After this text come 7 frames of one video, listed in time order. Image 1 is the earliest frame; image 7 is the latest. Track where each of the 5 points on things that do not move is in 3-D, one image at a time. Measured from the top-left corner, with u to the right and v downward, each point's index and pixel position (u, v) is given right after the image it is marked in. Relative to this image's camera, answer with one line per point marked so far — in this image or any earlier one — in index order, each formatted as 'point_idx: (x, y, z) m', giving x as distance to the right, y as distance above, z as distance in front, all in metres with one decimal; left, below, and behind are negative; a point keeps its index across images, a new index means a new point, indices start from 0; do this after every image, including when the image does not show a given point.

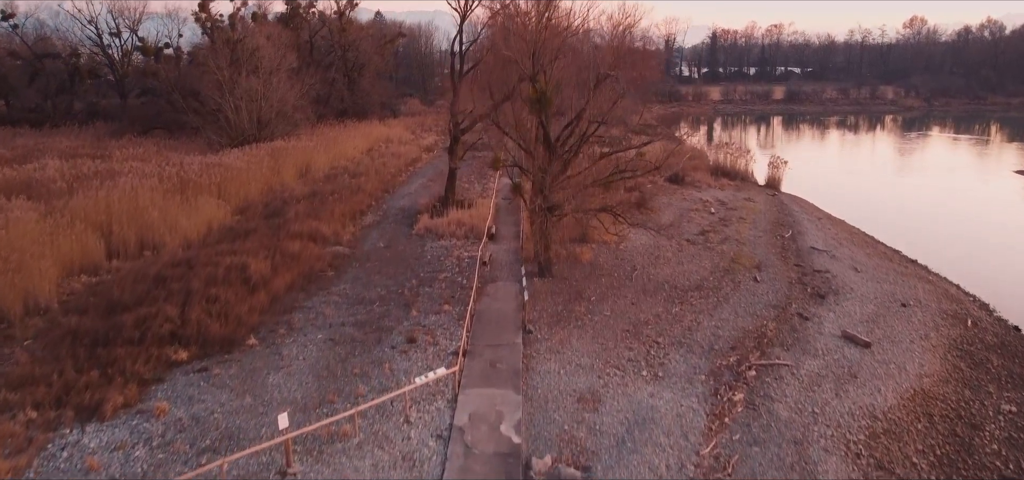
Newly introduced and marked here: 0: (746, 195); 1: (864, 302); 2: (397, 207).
0: (+5.0, +0.9, +13.6) m
1: (+4.3, -0.8, +7.6) m
2: (-2.2, +0.6, +12.2) m
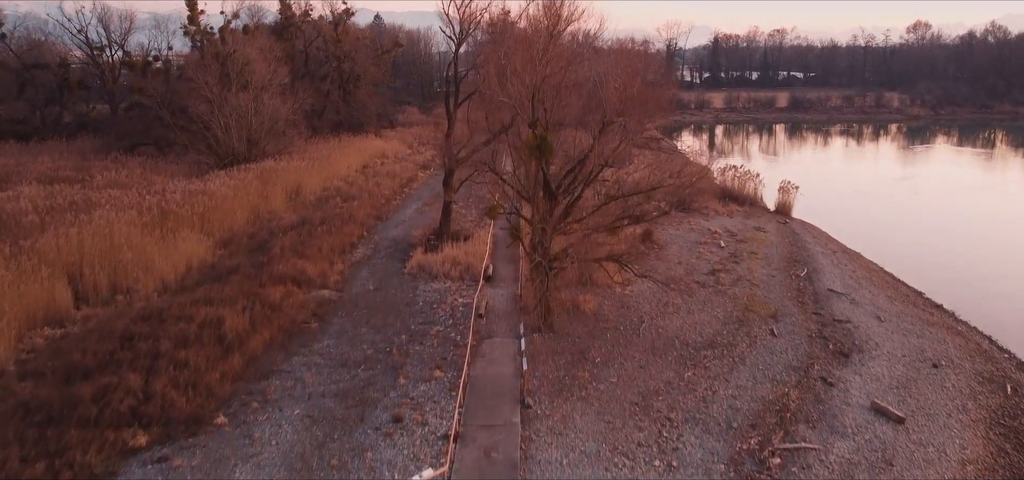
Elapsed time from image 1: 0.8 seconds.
0: (+5.0, +0.3, +13.0) m
1: (+4.2, -1.4, +7.0) m
2: (-2.2, 0.0, +11.6) m
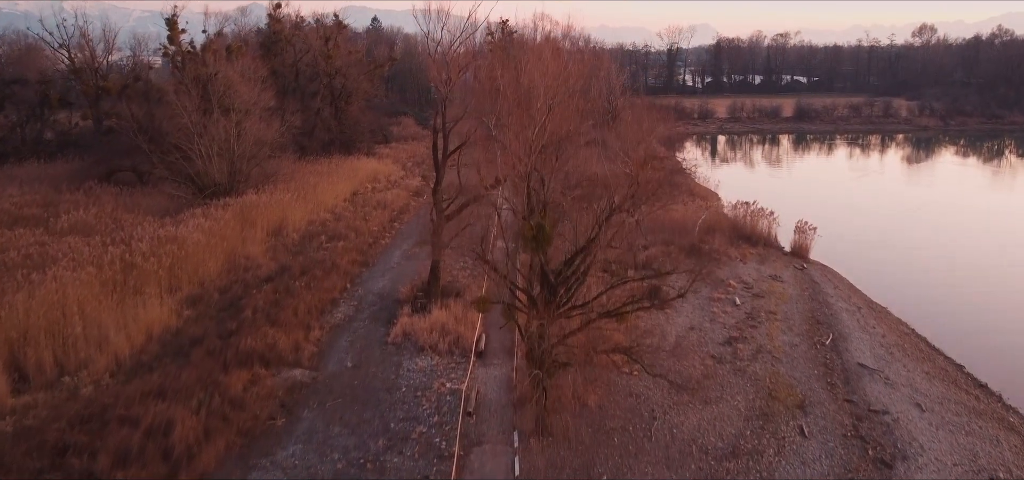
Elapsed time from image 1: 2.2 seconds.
0: (+4.9, -0.6, +12.0) m
1: (+4.2, -2.3, +6.1) m
2: (-2.3, -0.9, +10.6) m
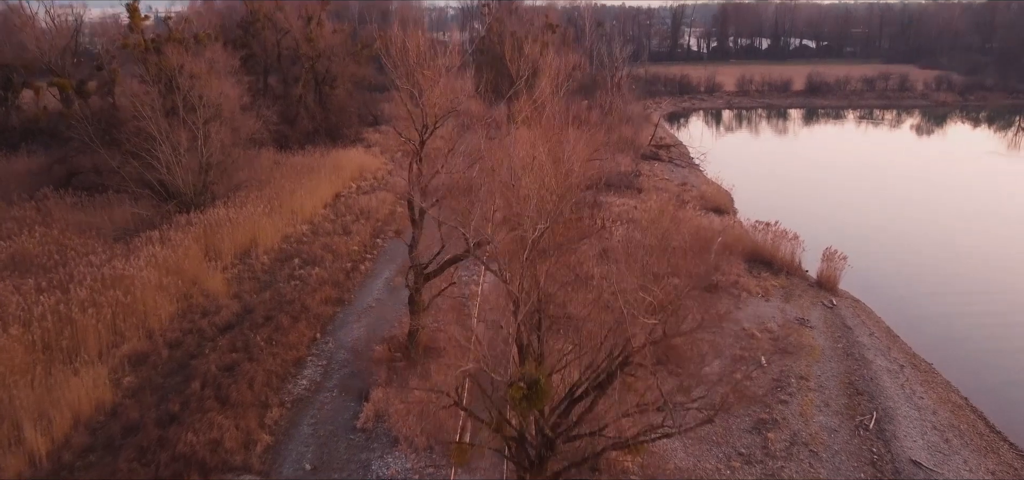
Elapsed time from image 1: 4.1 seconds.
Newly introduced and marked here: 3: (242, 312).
0: (+4.8, -1.2, +10.7) m
1: (+4.0, -3.2, +4.9) m
2: (-2.4, -1.6, +9.3) m
3: (-4.5, -1.2, +10.5) m
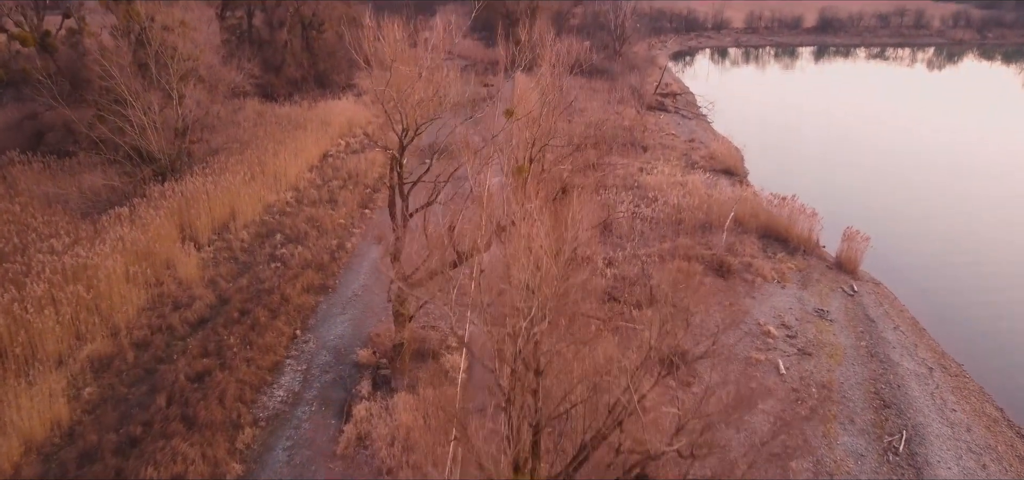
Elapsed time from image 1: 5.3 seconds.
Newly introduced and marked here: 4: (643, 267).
0: (+4.7, -0.9, +9.9) m
1: (+4.0, -3.5, +4.3) m
2: (-2.5, -1.5, +8.6) m
3: (-4.5, -1.0, +9.7) m
4: (+2.2, -0.4, +10.6) m
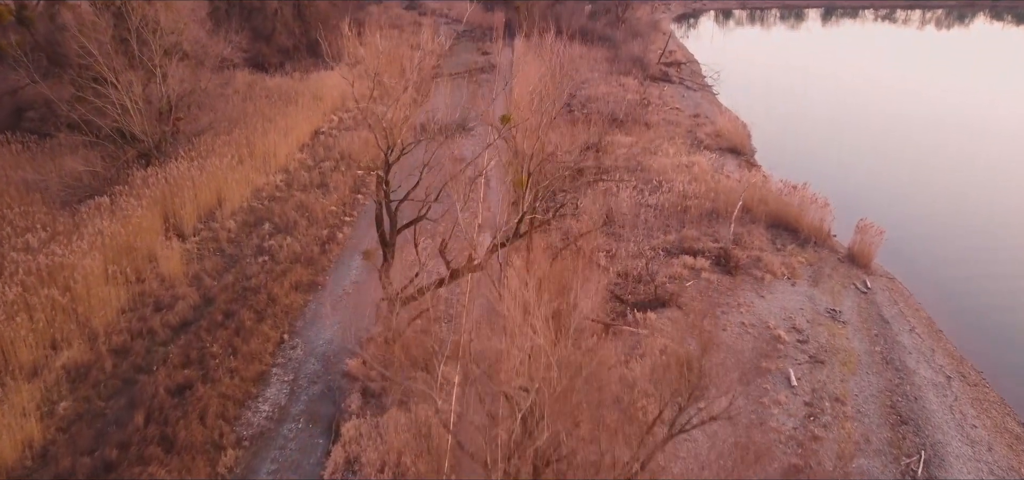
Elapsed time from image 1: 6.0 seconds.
0: (+4.7, -0.9, +9.5) m
1: (+4.0, -3.8, +4.1) m
2: (-2.5, -1.5, +8.2) m
3: (-4.6, -0.9, +9.3) m
4: (+2.2, -0.3, +10.1) m
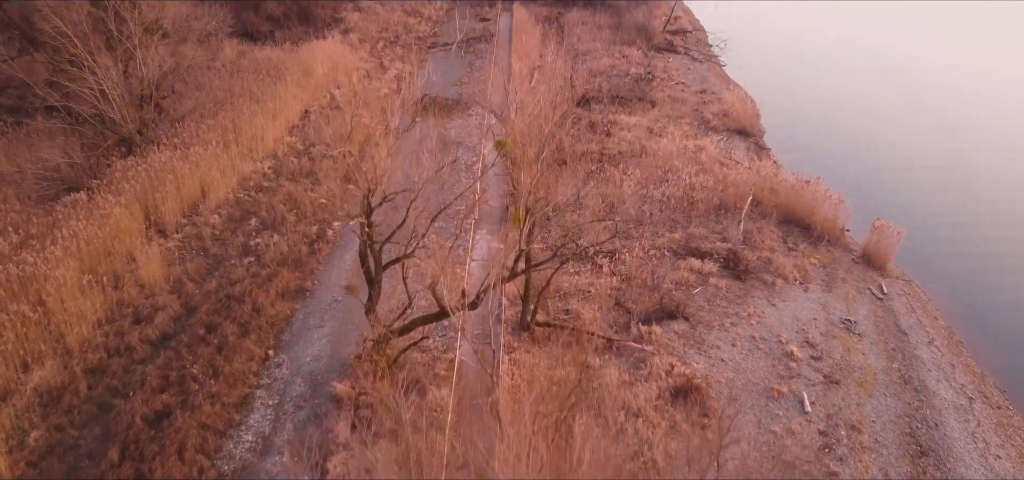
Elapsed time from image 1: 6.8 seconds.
0: (+4.7, -1.0, +9.0) m
1: (+3.9, -4.2, +3.8) m
2: (-2.5, -1.6, +7.8) m
3: (-4.6, -1.0, +8.8) m
4: (+2.1, -0.4, +9.6) m
